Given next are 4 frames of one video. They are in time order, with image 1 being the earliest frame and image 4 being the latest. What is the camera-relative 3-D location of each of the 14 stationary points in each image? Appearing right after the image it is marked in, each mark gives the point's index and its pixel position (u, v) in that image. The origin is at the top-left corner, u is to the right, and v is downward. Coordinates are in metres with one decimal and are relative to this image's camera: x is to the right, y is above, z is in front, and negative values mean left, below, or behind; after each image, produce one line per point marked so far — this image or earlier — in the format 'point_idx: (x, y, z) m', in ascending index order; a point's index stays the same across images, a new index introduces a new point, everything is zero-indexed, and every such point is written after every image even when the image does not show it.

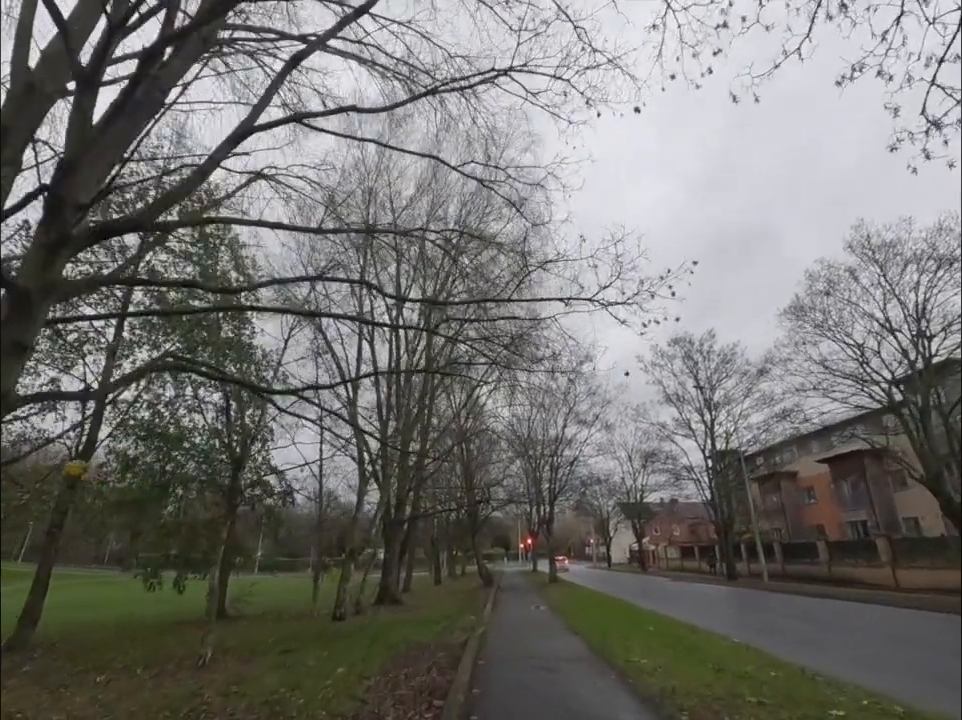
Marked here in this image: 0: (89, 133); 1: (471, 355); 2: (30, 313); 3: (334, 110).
0: (-2.9, +1.7, +3.7) m
1: (-0.2, +0.1, +8.1) m
2: (-3.1, +0.3, +3.4) m
3: (-1.5, +2.5, +5.0) m
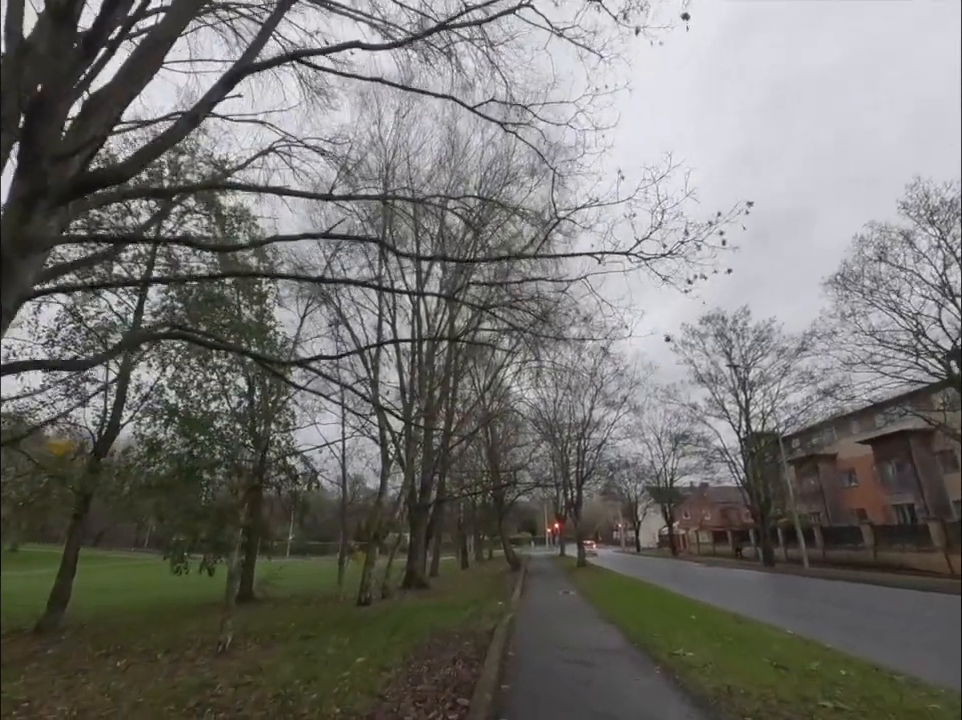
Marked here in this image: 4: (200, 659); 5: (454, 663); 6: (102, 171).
0: (-2.8, +1.9, +3.3) m
1: (+0.2, +0.5, +7.6) m
2: (-2.9, +0.5, +3.1) m
3: (-1.3, +2.8, +4.5) m
4: (-3.3, -3.6, +5.9) m
5: (-0.3, -3.0, +5.0) m
6: (-2.6, +1.3, +3.5) m
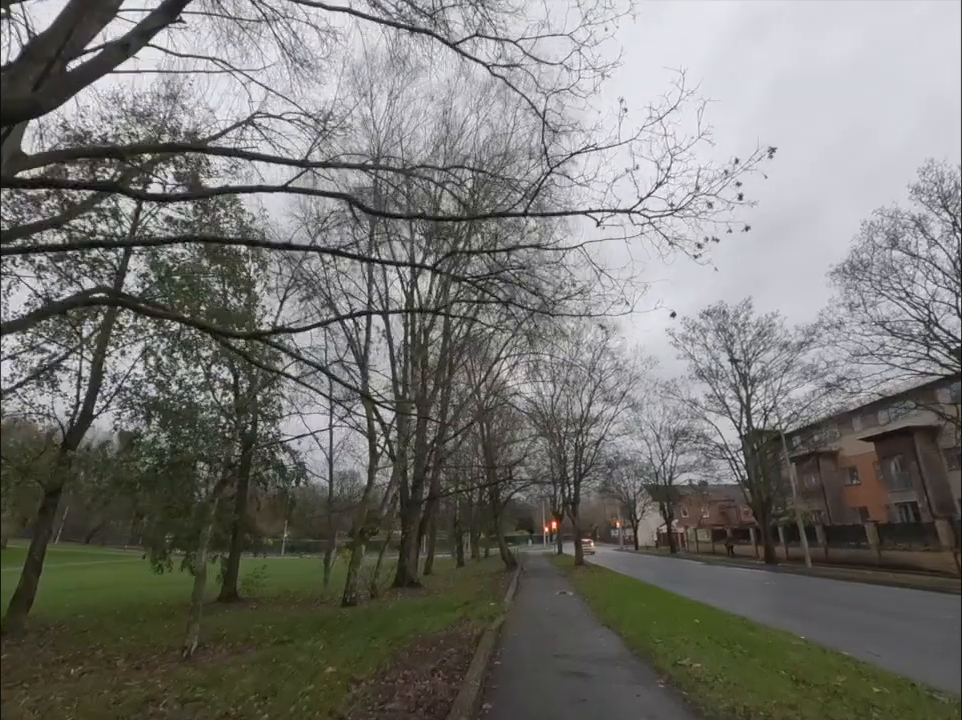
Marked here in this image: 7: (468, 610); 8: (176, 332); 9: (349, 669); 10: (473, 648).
0: (-2.9, +2.1, +2.8) m
1: (0.0, +0.7, +7.1) m
2: (-3.0, +0.7, +2.6) m
3: (-1.4, +3.0, +4.0) m
4: (-3.5, -3.3, +5.5) m
5: (-0.4, -2.8, +4.5) m
6: (-2.8, +1.5, +3.0) m
7: (-0.2, -4.5, +9.0) m
8: (-7.3, +0.7, +12.0) m
9: (-1.2, -2.9, +4.8) m
10: (-0.1, -3.2, +5.5) m
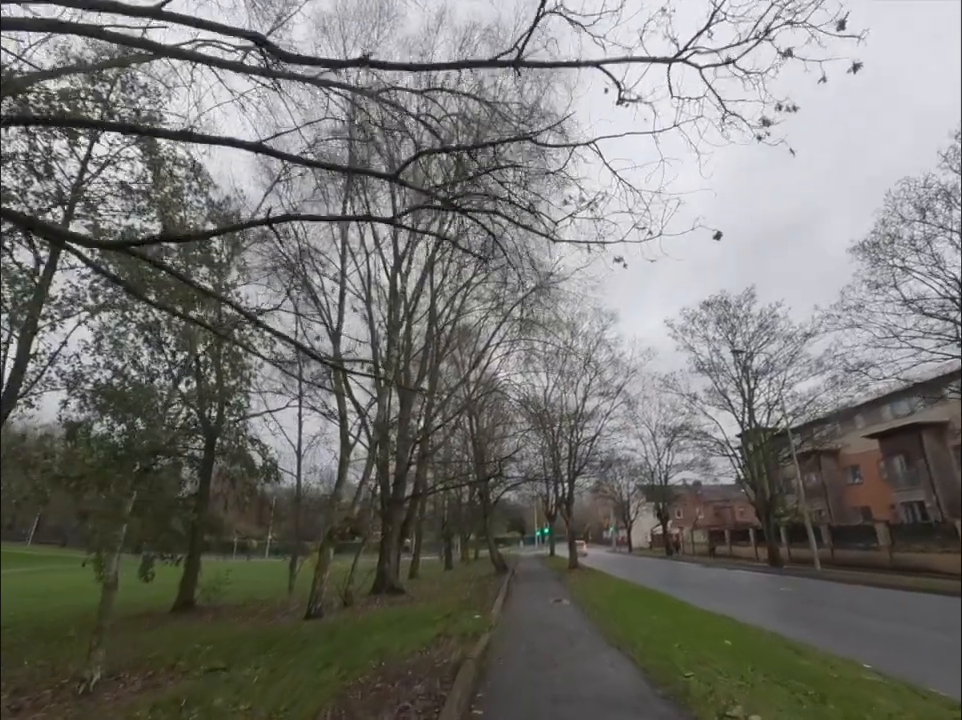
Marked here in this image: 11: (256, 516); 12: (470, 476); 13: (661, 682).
0: (-3.0, +2.5, +1.6) m
1: (-0.2, +1.1, +6.0) m
2: (-3.2, +1.2, +1.4) m
3: (-1.5, +3.4, +2.9) m
4: (-3.7, -2.9, +4.2) m
5: (-0.6, -2.4, +3.4) m
6: (-2.9, +1.9, +1.8) m
7: (-0.5, -4.1, +7.8) m
8: (-7.5, +1.1, +10.7) m
9: (-1.4, -2.5, +3.6) m
10: (-0.3, -2.8, +4.4) m
11: (-5.8, -4.1, +13.1) m
12: (-0.3, -3.7, +15.8) m
13: (+1.7, -3.2, +5.1) m
